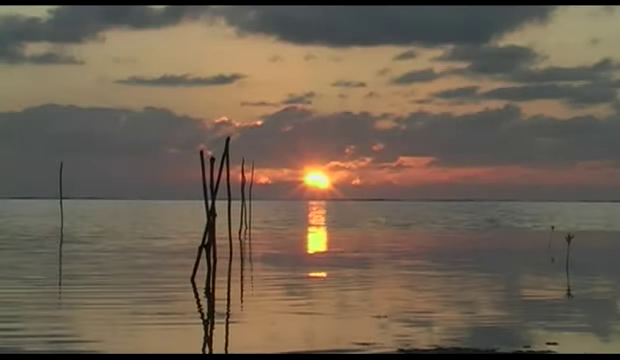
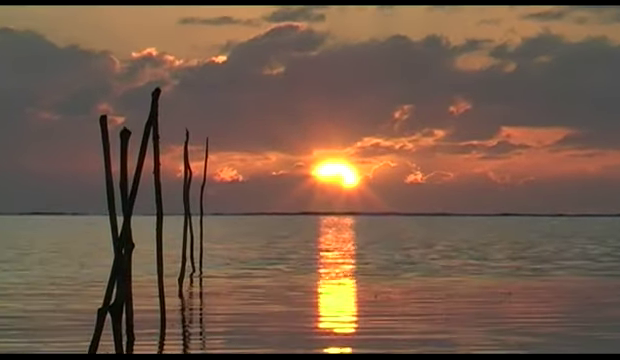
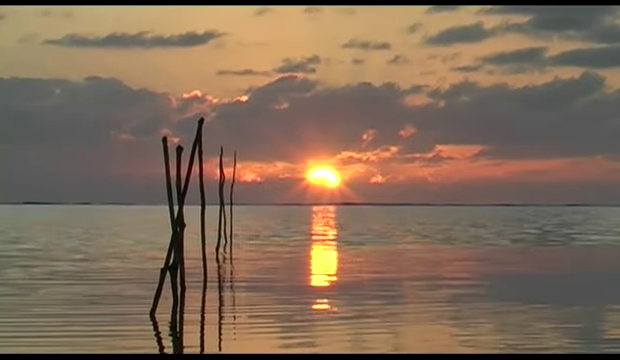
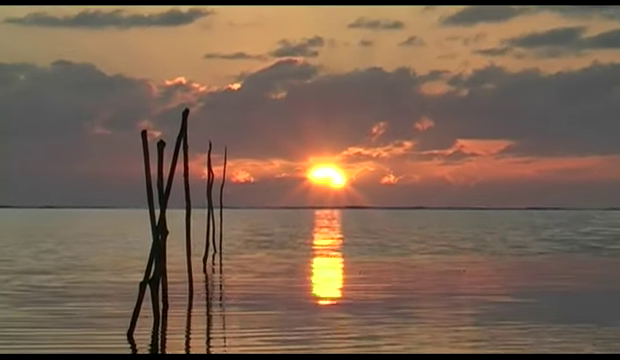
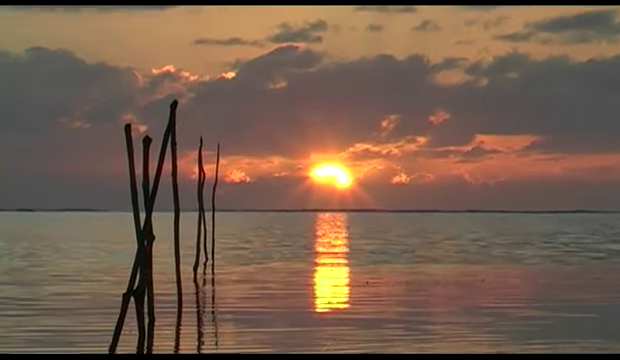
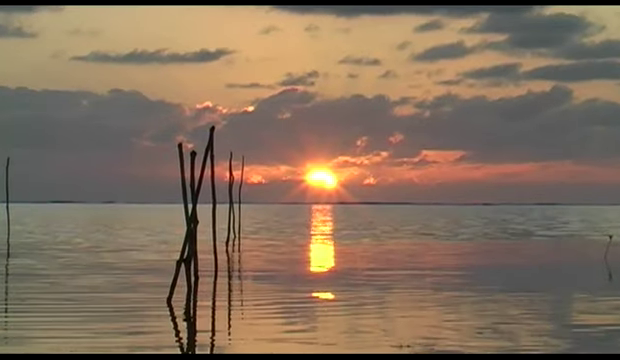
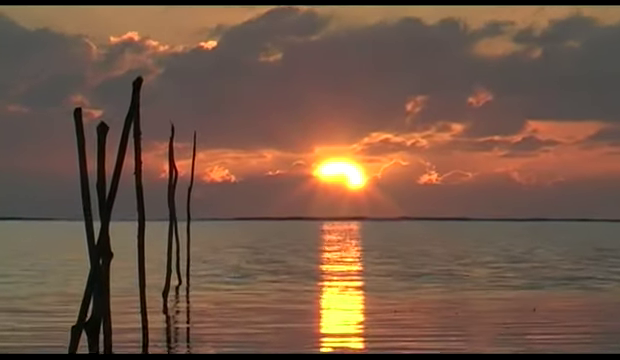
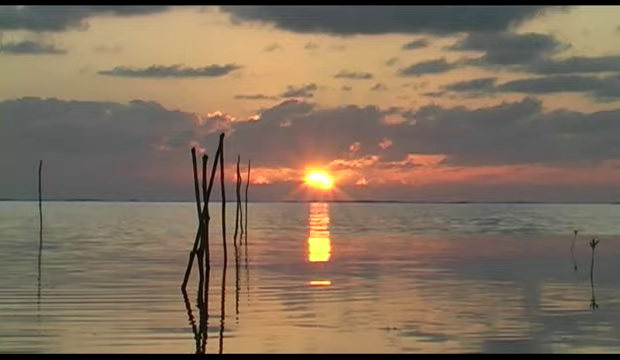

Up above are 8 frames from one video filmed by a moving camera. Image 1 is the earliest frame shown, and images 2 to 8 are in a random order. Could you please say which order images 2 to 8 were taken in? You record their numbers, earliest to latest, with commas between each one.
8, 6, 3, 4, 5, 2, 7
